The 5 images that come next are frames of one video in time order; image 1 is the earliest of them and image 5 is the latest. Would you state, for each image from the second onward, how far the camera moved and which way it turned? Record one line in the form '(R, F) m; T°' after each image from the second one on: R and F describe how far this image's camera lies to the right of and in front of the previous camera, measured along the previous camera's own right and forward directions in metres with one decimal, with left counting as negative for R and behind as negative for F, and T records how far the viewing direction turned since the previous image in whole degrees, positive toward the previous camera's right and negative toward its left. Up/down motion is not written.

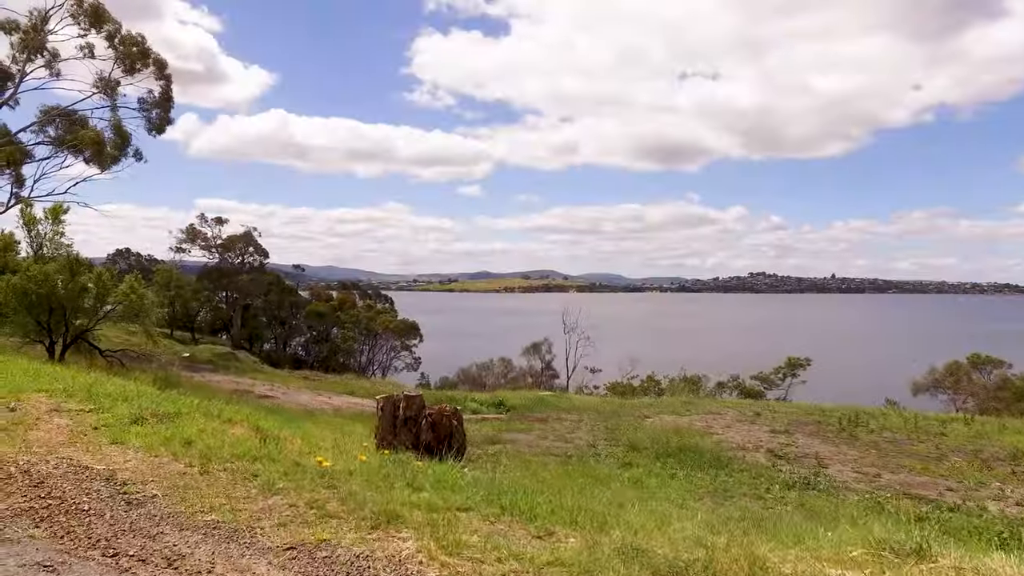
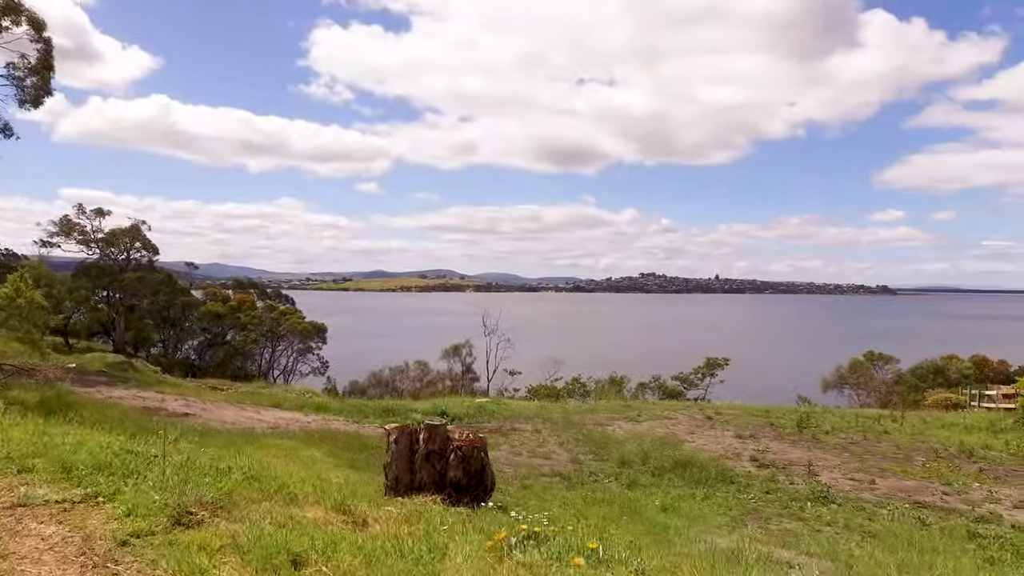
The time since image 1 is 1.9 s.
(-1.5, +1.4) m; +9°
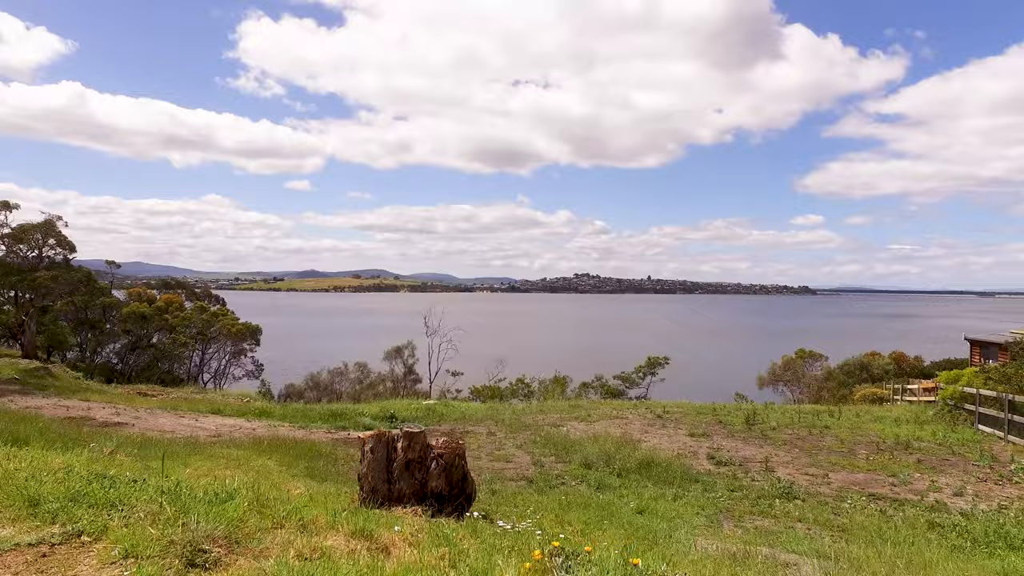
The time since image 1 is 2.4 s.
(-0.5, +0.3) m; +6°
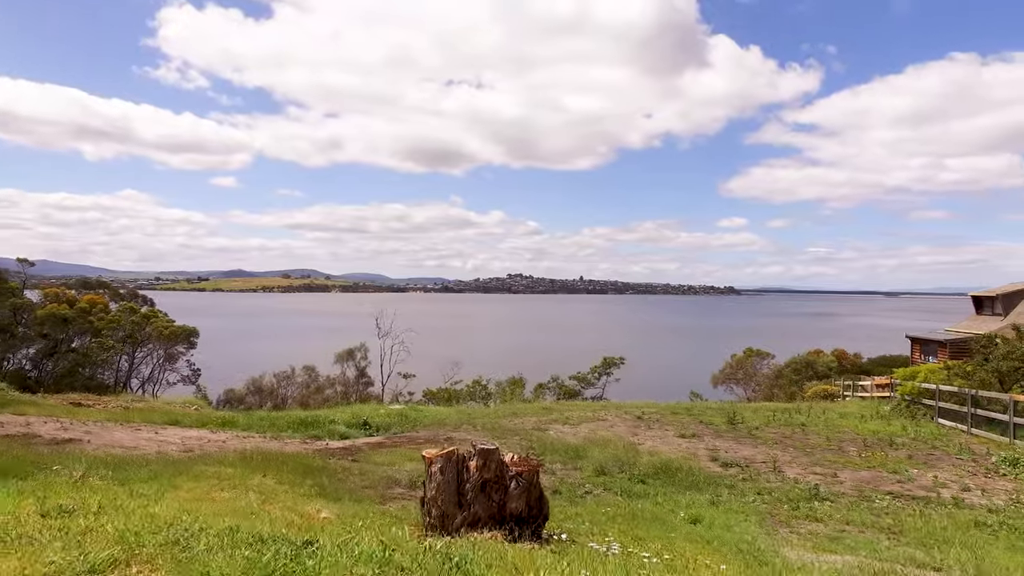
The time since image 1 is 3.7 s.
(-1.3, +0.6) m; +6°
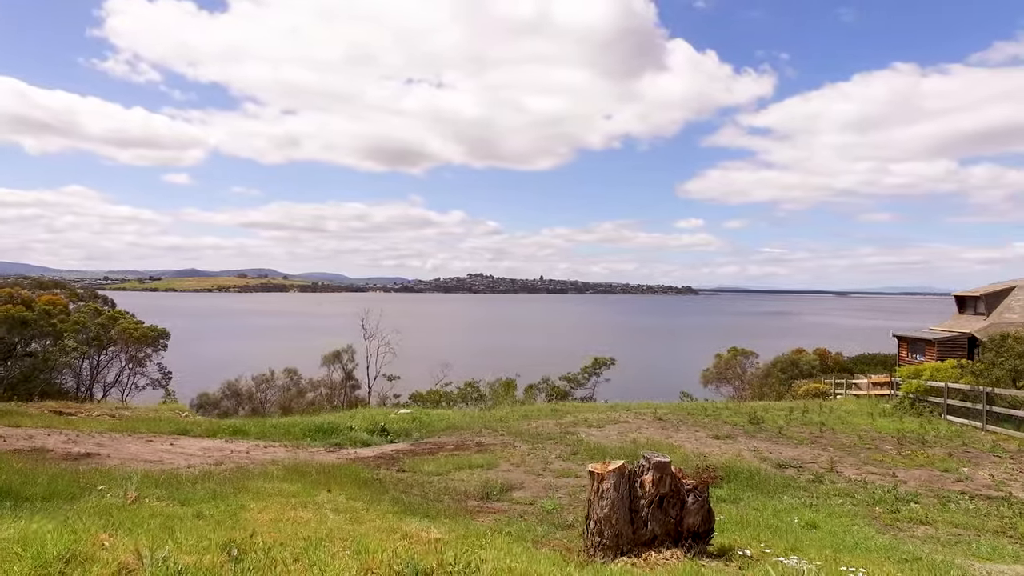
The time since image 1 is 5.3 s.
(-1.8, +0.5) m; +3°
